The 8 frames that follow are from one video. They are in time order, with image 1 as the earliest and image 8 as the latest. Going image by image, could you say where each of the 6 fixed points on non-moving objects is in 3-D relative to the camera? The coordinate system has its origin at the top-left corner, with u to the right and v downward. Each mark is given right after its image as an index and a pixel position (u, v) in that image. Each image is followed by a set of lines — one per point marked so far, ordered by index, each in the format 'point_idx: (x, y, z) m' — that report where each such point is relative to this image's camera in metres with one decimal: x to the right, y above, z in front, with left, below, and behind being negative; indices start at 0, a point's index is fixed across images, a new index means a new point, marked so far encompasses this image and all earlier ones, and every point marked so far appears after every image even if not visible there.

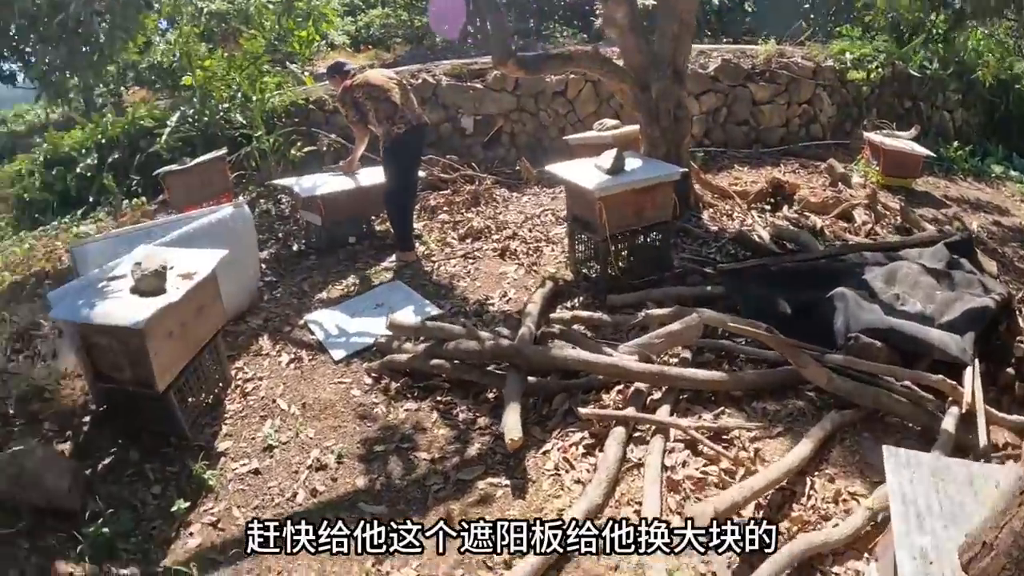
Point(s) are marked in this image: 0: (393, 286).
0: (-0.7, 0.0, +4.9) m
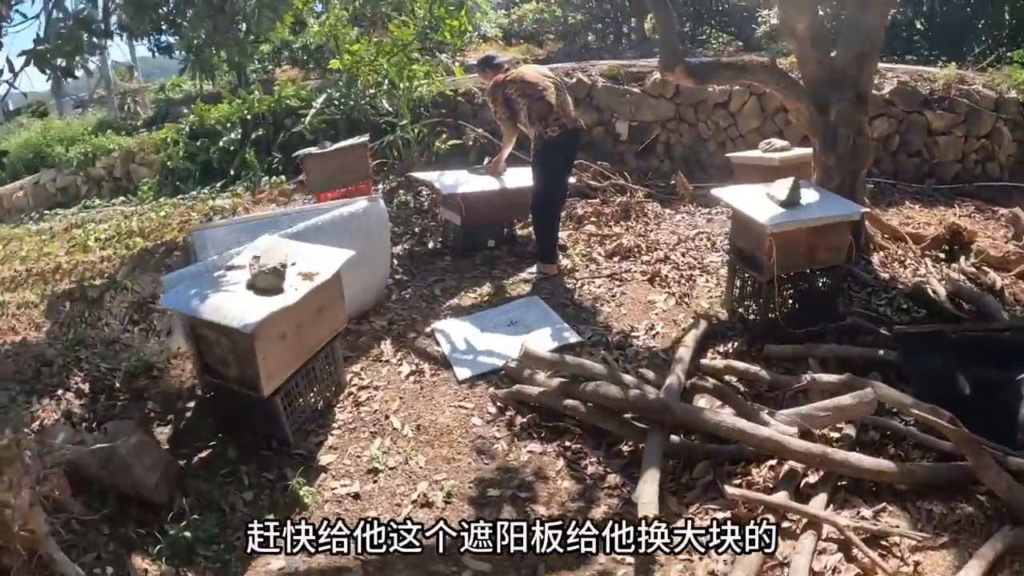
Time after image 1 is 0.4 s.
0: (+0.1, -0.1, +4.4) m
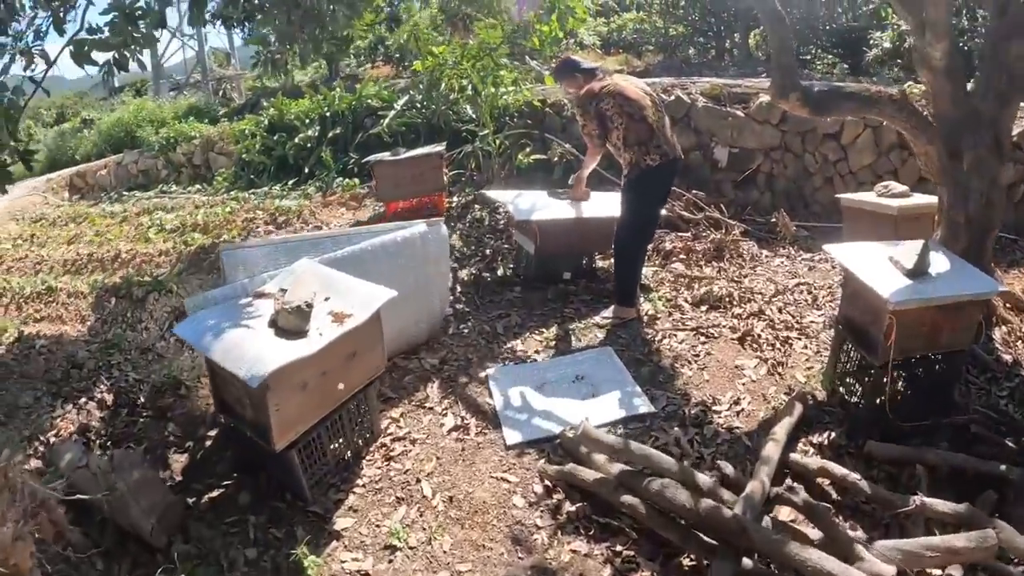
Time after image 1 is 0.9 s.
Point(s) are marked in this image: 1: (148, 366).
0: (+0.5, -0.3, +3.9) m
1: (-2.1, -0.4, +4.3) m
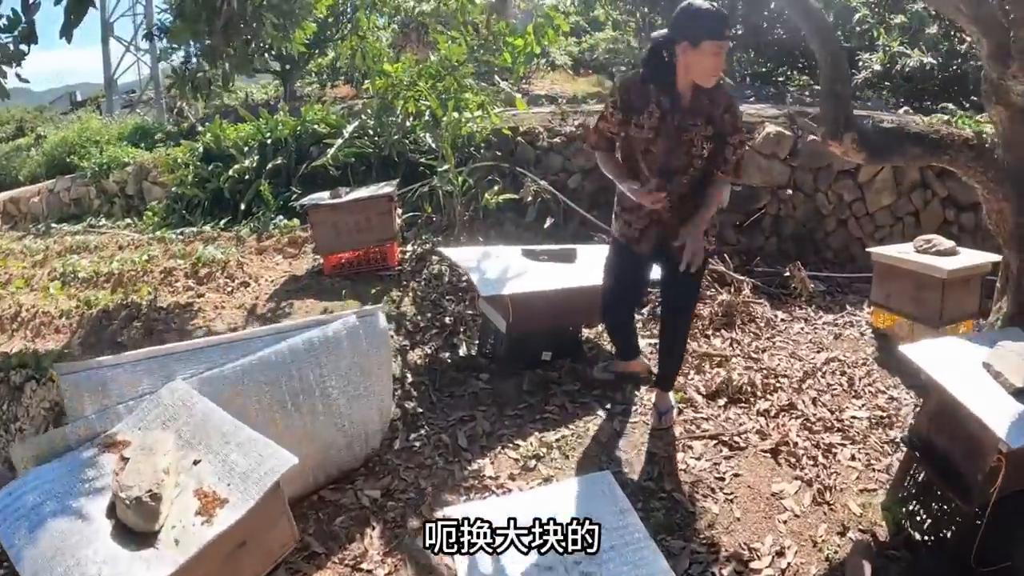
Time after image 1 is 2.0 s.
0: (+0.3, -0.7, +3.0) m
1: (-2.2, -0.9, +3.3) m
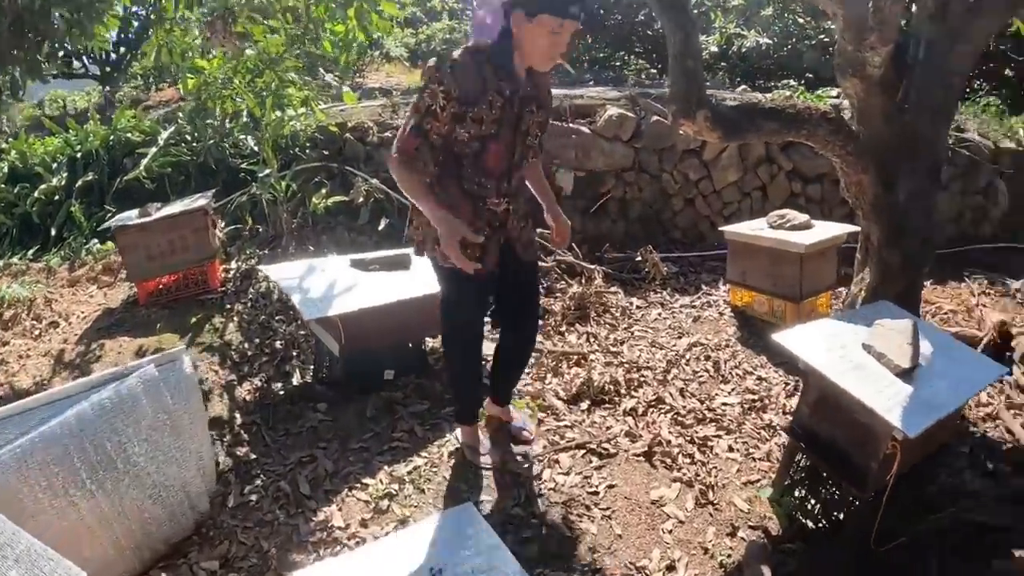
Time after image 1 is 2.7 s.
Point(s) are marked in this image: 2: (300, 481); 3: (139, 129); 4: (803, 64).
0: (-0.1, -0.8, +2.6) m
1: (-2.7, -1.1, +2.5) m
2: (-0.8, -0.7, +2.9) m
3: (-3.2, +1.4, +6.5) m
4: (+3.0, +2.4, +8.2) m
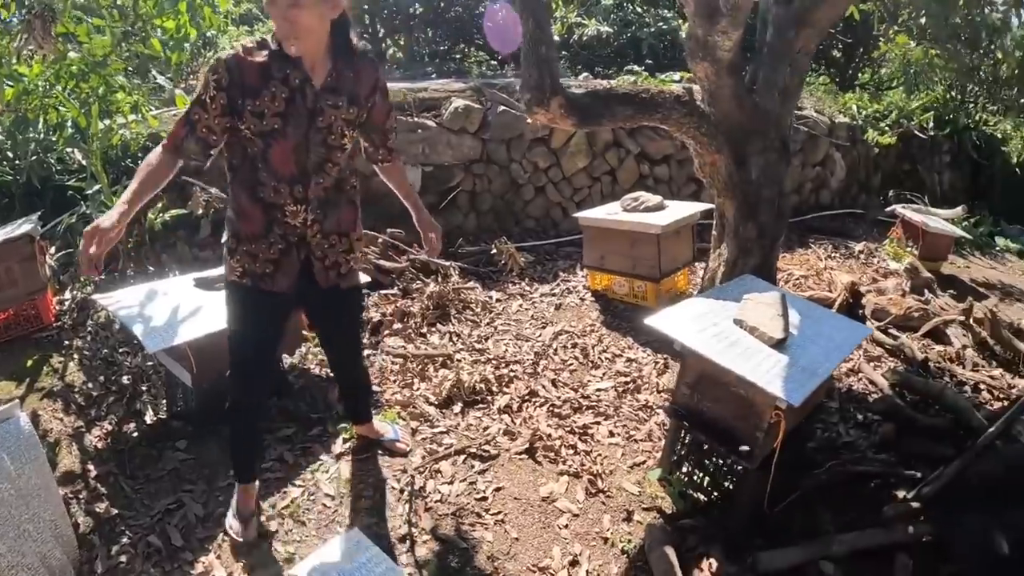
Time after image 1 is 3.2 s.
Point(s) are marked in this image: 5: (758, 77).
0: (-0.5, -0.8, +2.5) m
1: (-2.9, -1.4, +1.9) m
2: (-1.2, -0.8, +2.6) m
3: (-4.3, +1.0, +5.7) m
4: (+1.4, +2.7, +8.4) m
5: (+1.0, +0.9, +3.2) m
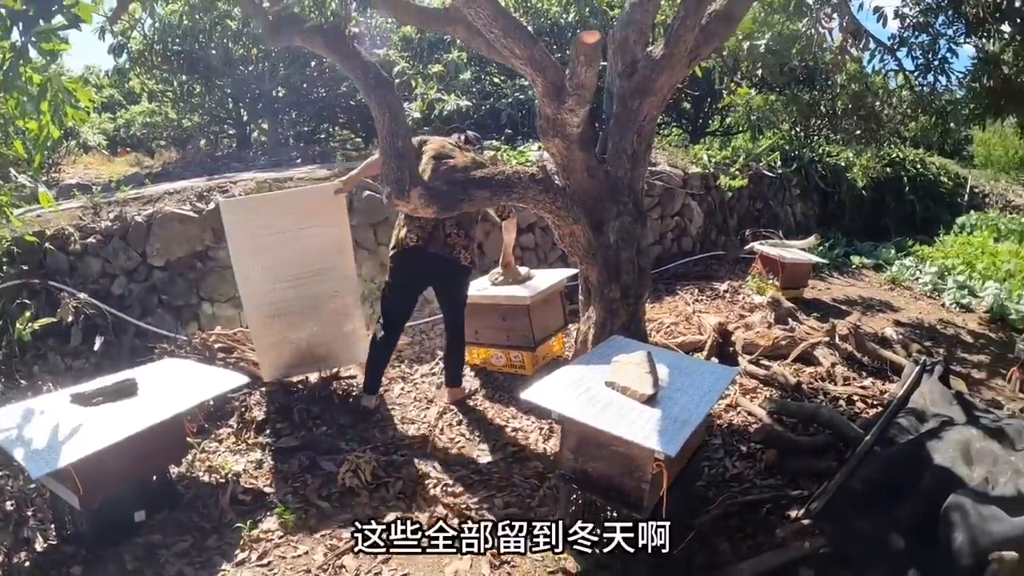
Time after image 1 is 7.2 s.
0: (-0.8, -1.1, +2.4) m
1: (-3.0, -2.0, +1.5) m
2: (-1.5, -1.3, +2.5) m
3: (-5.2, 0.0, +5.2) m
4: (-0.1, +2.0, +8.8) m
5: (+0.4, +0.7, +3.4) m
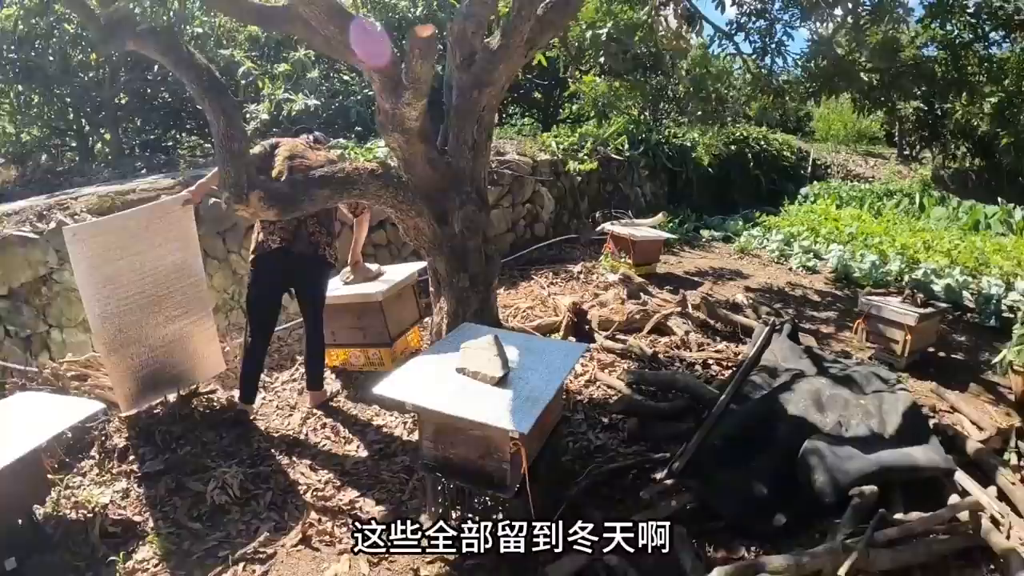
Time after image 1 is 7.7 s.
0: (-1.1, -1.2, +2.3) m
1: (-3.2, -2.2, +1.1) m
2: (-1.8, -1.4, +2.3) m
3: (-6.0, -0.4, +4.5) m
4: (-1.6, +2.0, +8.7) m
5: (-0.2, +0.7, +3.5) m
